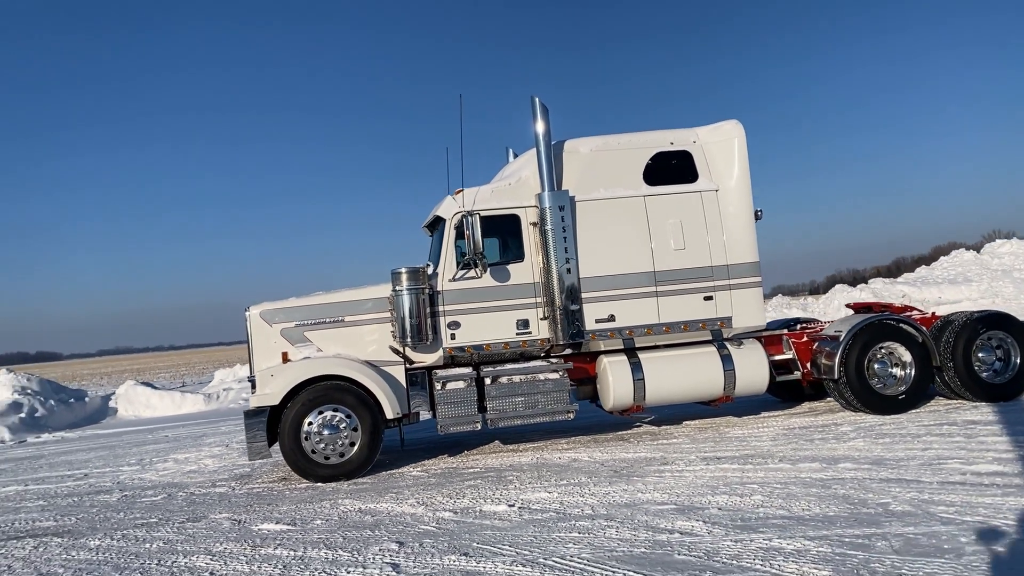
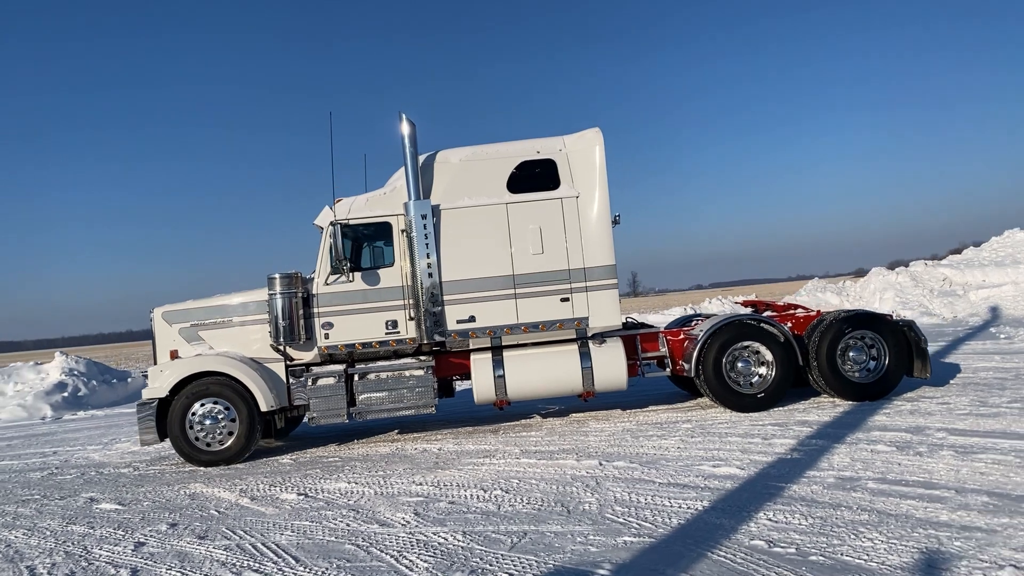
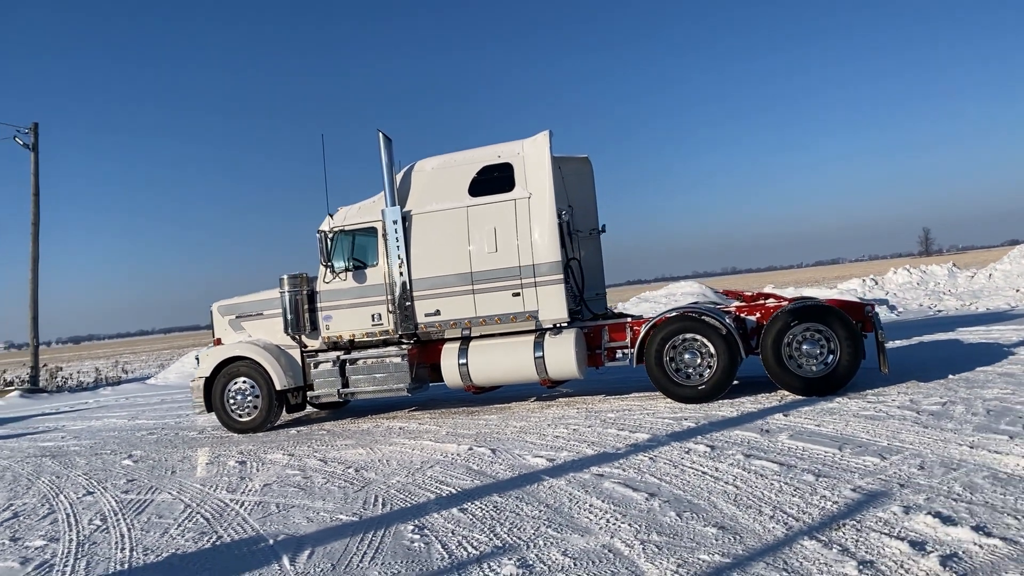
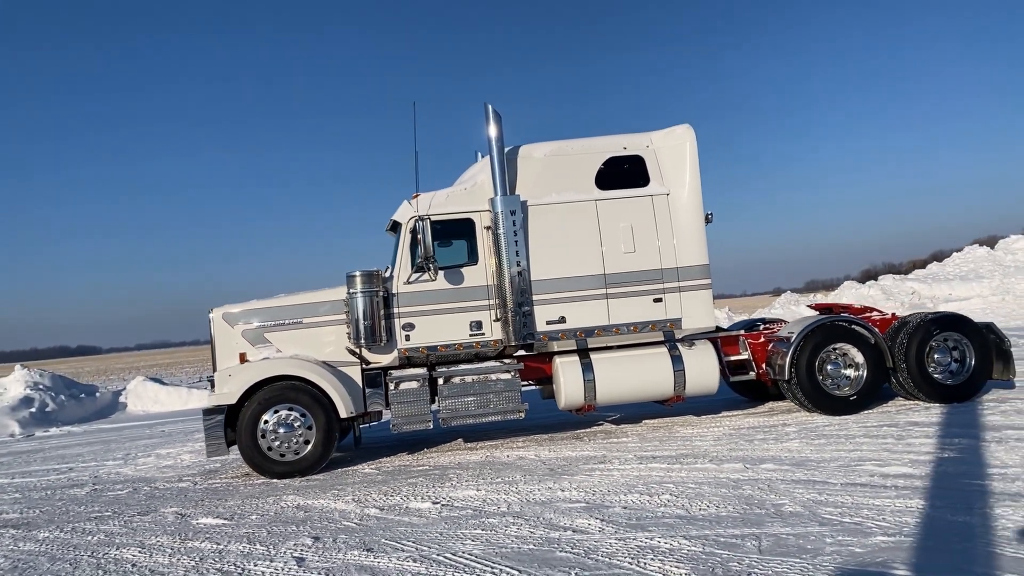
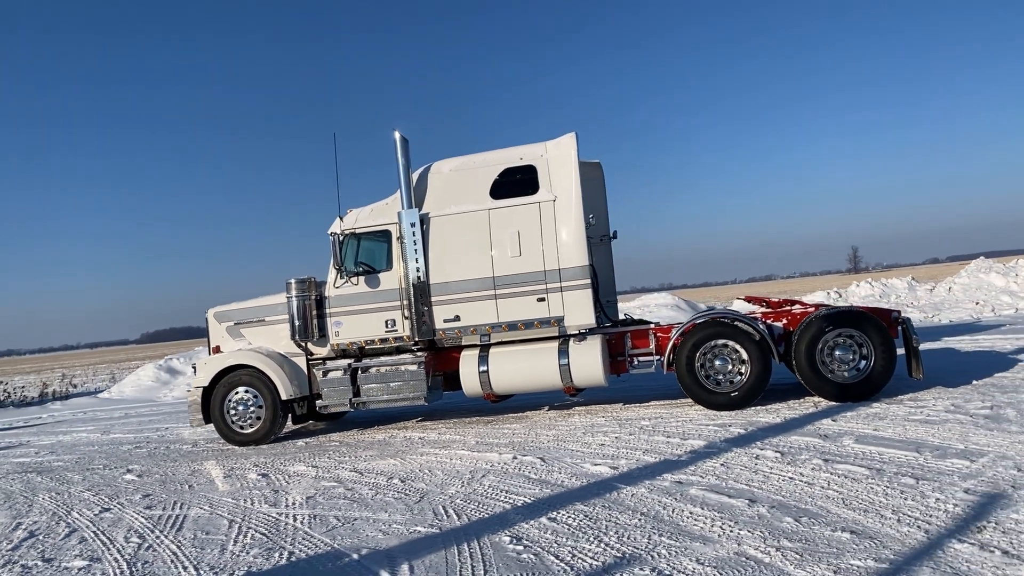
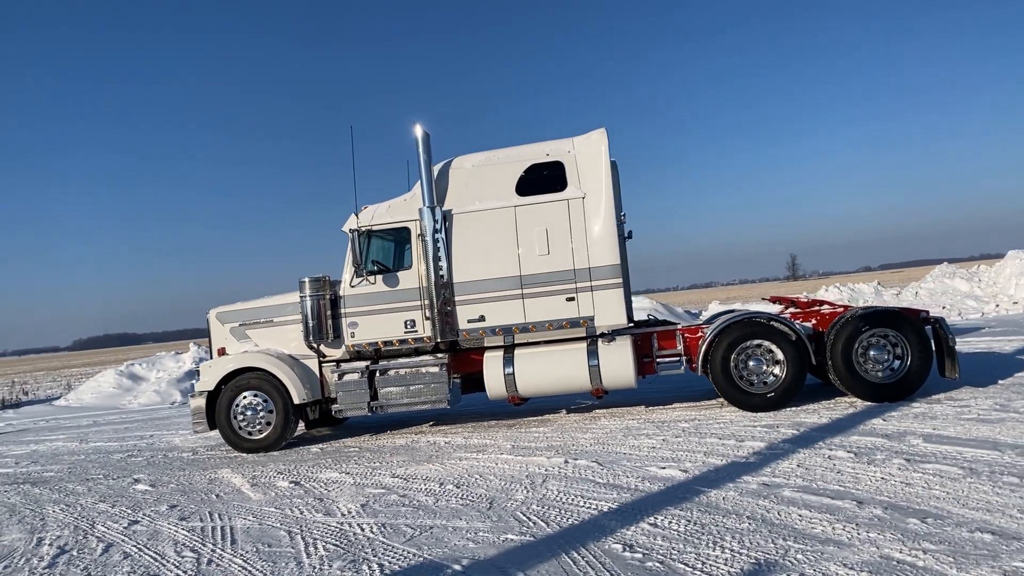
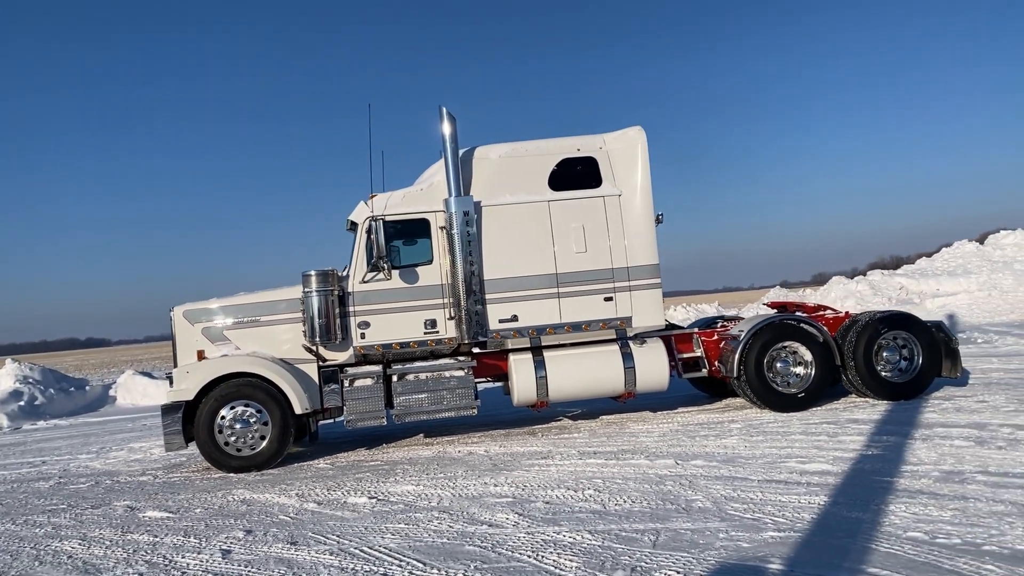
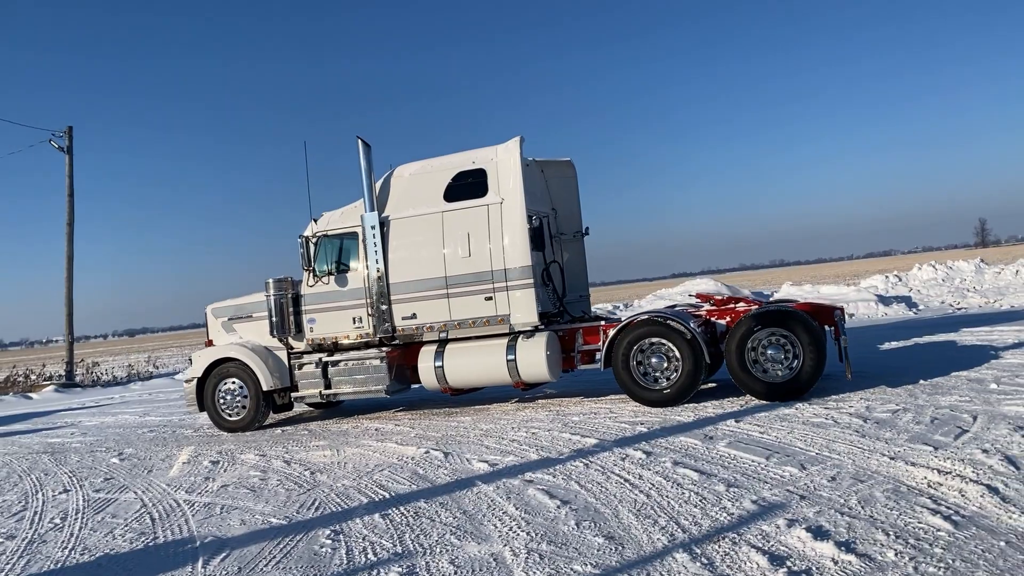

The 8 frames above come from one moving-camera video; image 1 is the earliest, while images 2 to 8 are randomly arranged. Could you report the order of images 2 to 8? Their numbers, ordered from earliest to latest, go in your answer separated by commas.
4, 7, 2, 6, 5, 3, 8
